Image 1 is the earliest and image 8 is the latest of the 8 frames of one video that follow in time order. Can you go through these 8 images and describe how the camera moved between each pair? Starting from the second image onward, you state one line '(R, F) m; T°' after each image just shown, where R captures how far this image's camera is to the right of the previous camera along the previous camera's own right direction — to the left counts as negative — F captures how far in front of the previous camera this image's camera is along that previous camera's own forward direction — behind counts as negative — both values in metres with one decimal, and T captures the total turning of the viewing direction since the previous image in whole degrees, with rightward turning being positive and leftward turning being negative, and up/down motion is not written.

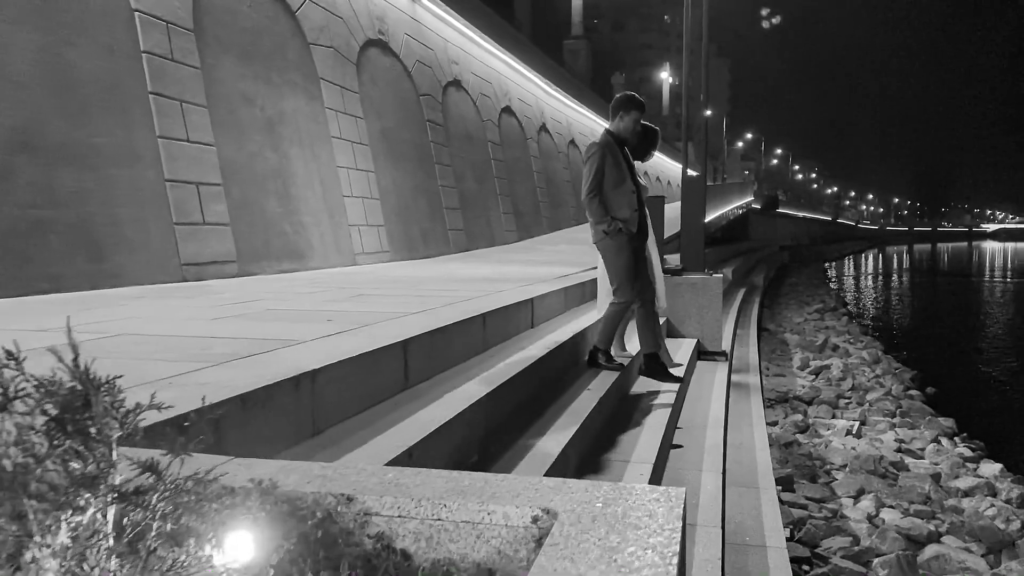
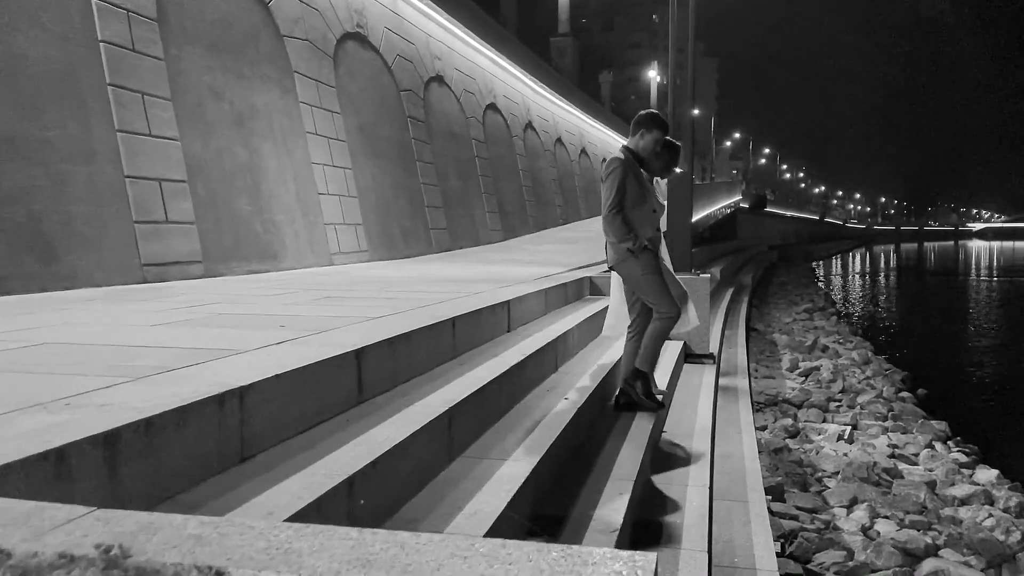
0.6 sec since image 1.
(+0.1, +0.3) m; +1°
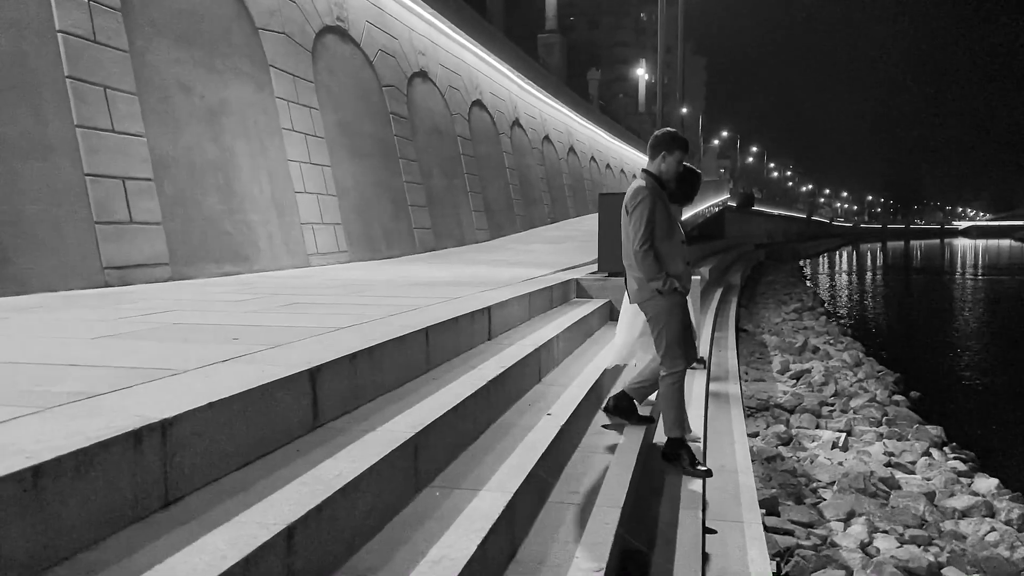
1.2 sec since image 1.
(+0.1, +0.3) m; +1°
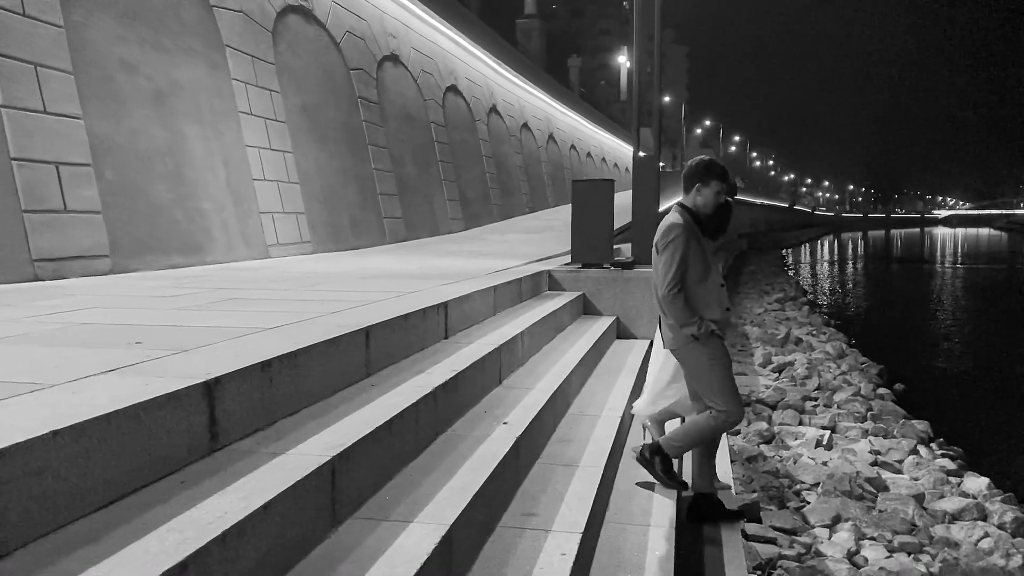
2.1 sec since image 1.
(+0.1, +0.4) m; +1°
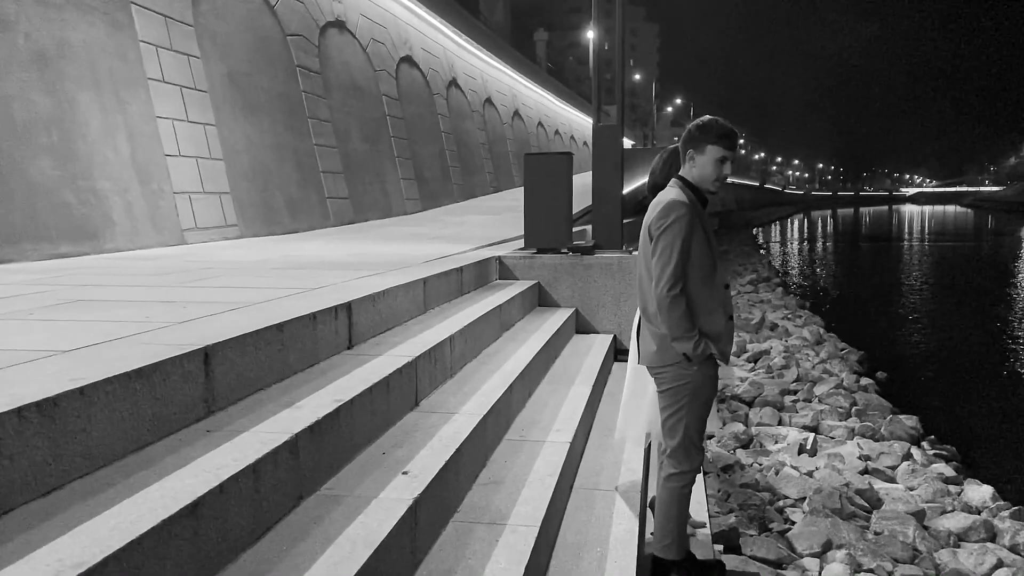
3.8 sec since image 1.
(+0.2, +1.0) m; +2°
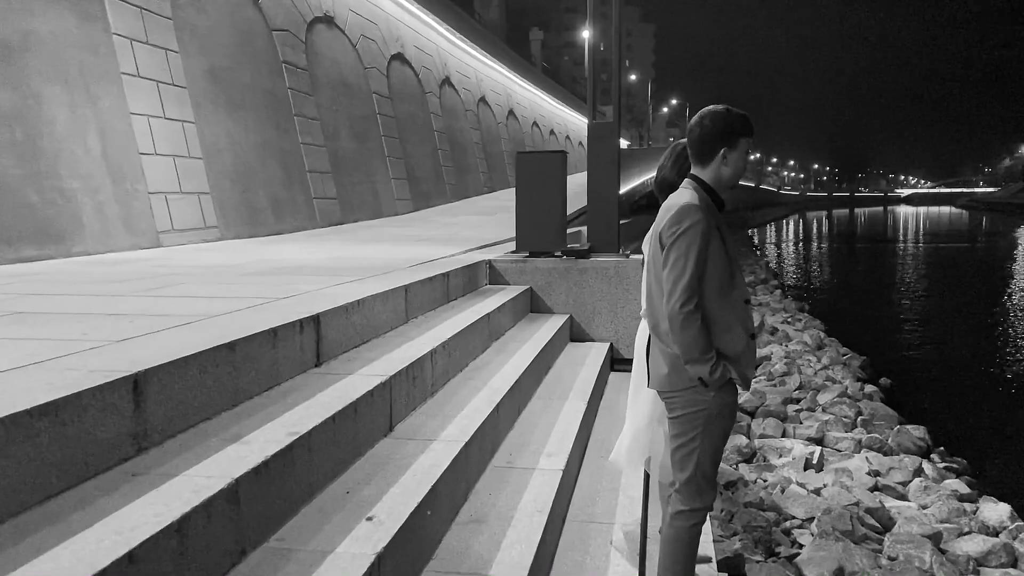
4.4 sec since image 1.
(0.0, +0.4) m; 0°
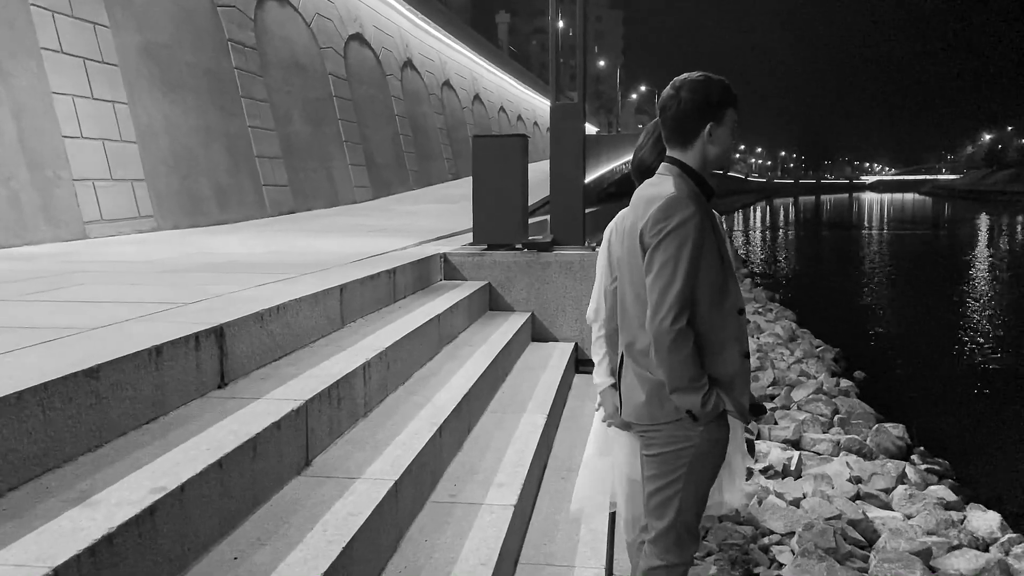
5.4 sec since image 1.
(+0.1, +0.5) m; +2°
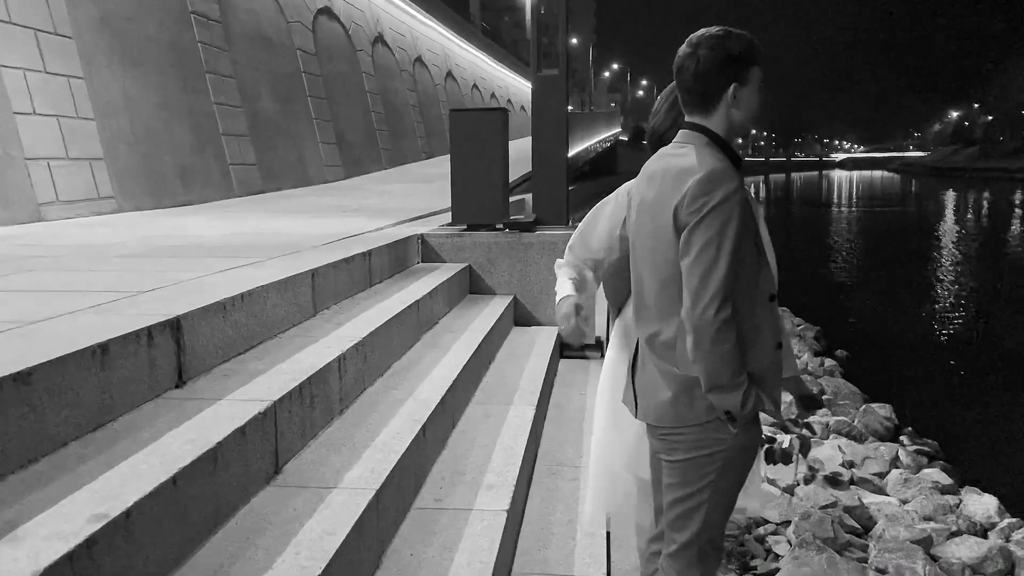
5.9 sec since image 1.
(-0.1, +0.3) m; +2°
